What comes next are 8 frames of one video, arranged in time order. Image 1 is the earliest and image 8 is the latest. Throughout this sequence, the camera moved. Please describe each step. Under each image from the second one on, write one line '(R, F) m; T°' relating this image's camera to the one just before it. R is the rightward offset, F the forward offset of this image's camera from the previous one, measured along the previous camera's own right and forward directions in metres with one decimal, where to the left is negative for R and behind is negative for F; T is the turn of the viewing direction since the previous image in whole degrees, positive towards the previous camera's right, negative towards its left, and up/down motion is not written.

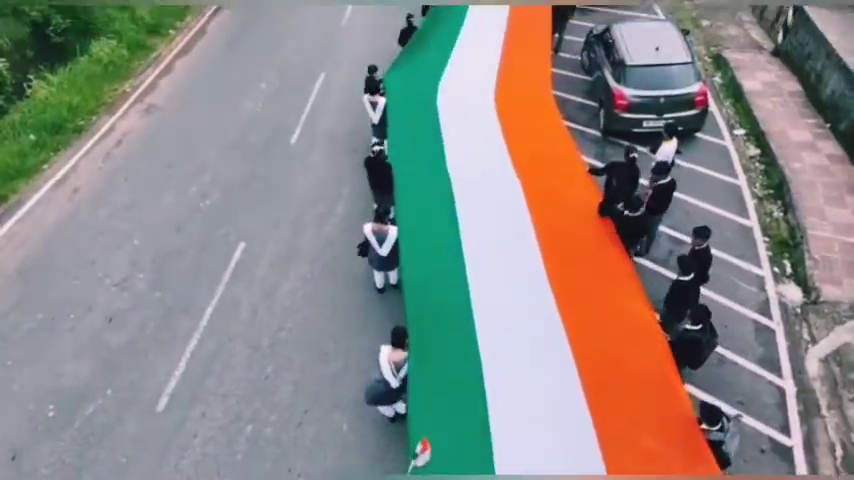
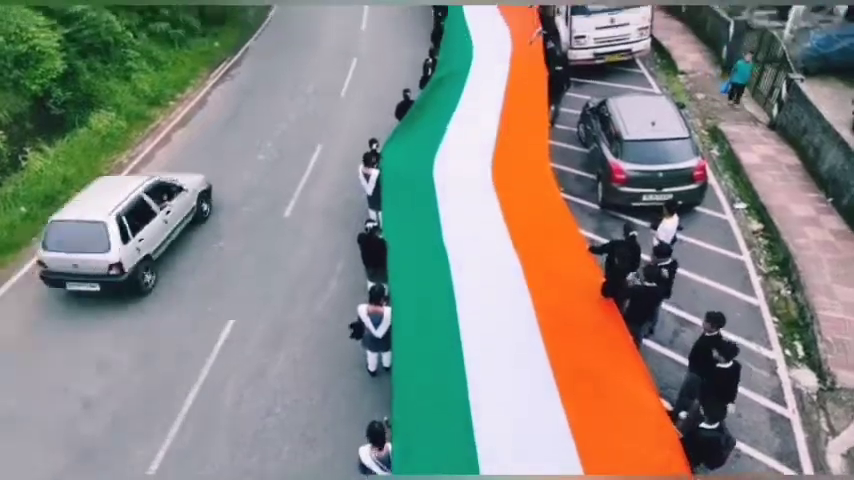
(0.0, +0.2) m; 0°
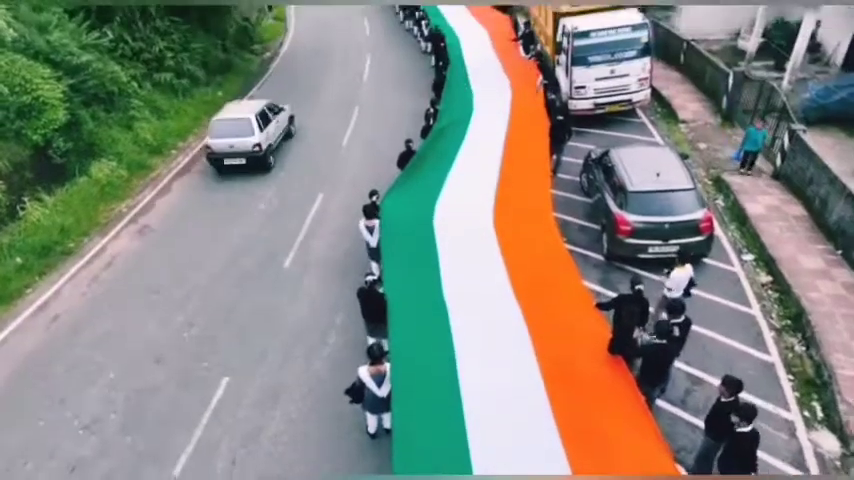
(0.0, +0.2) m; 0°
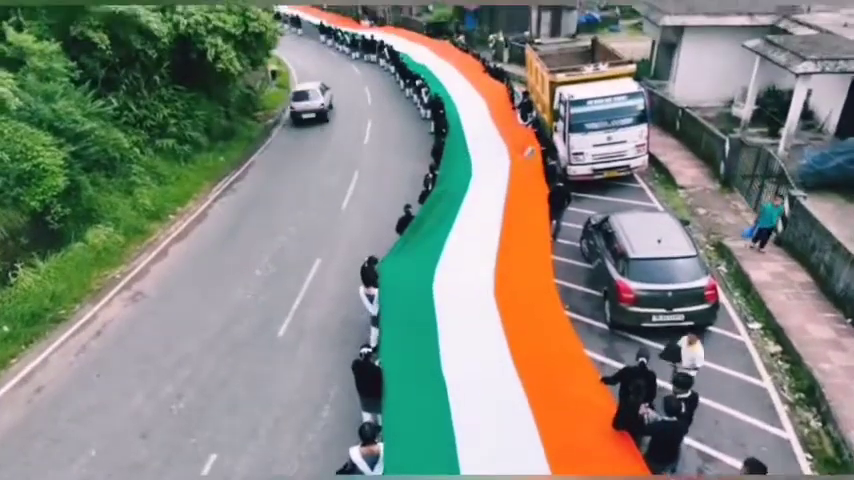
(0.0, +0.2) m; 0°
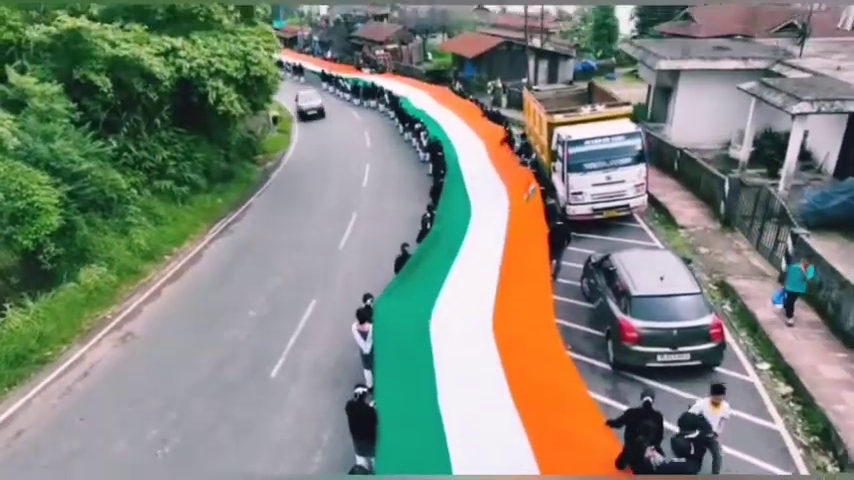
(0.0, +0.2) m; 0°
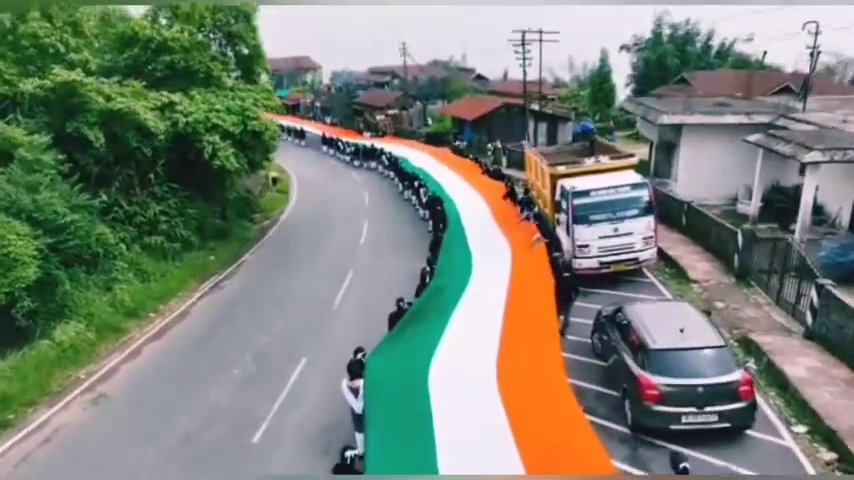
(0.0, +0.7) m; 0°
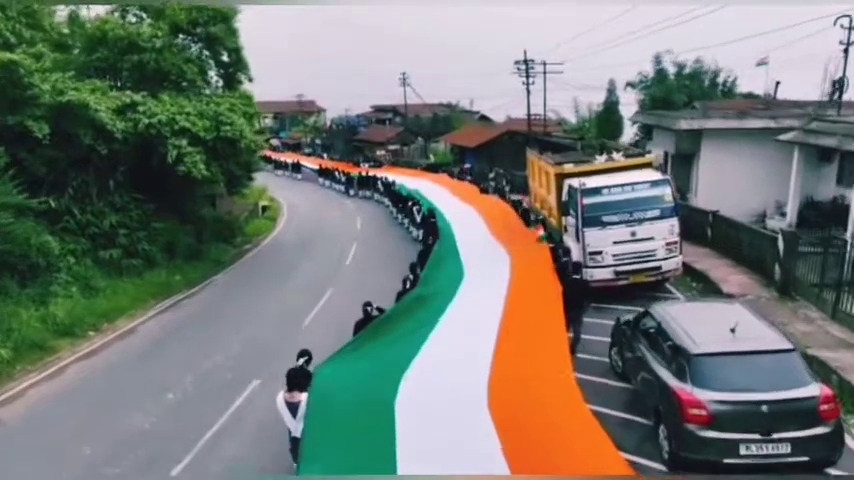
(+0.3, +2.0) m; 0°
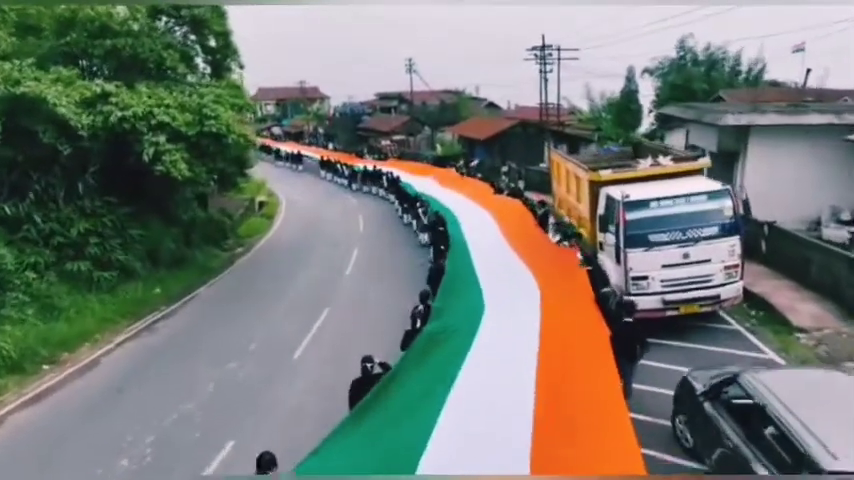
(-0.1, +1.8) m; 0°
